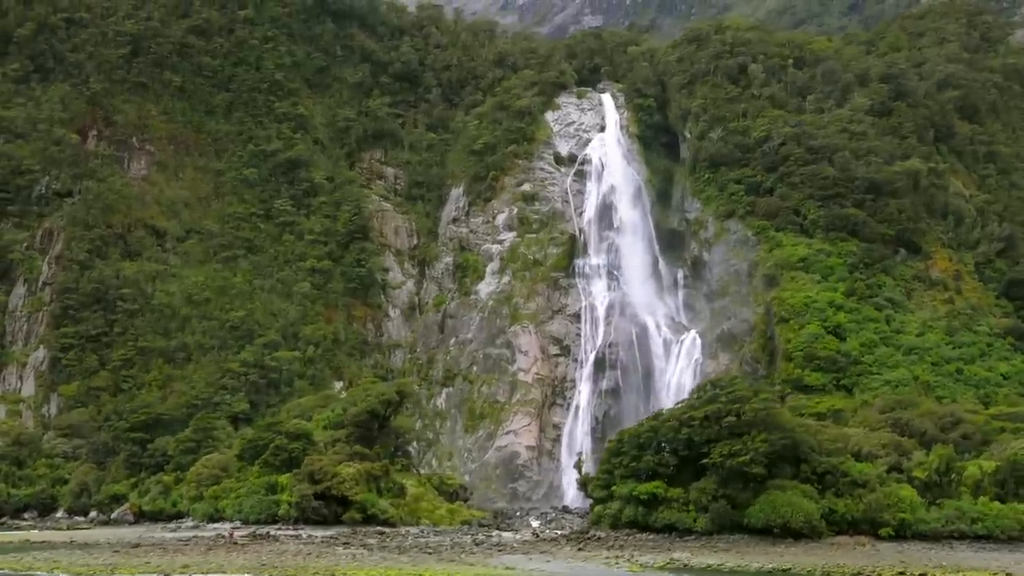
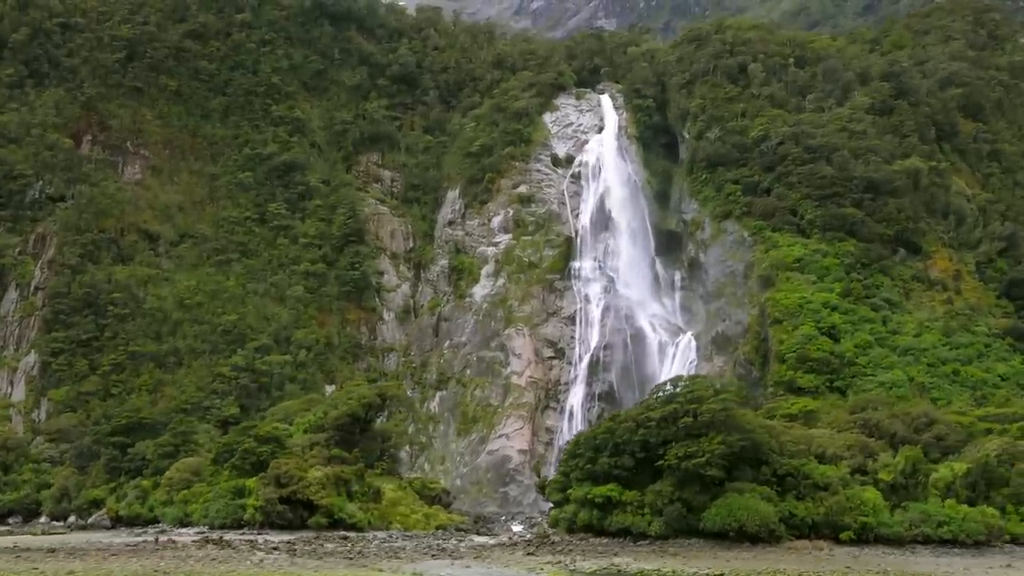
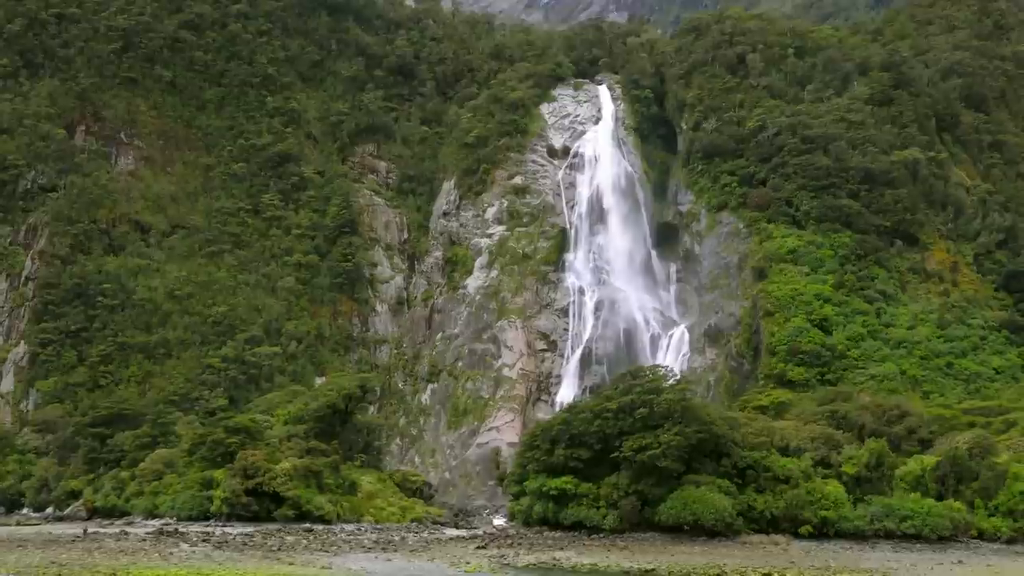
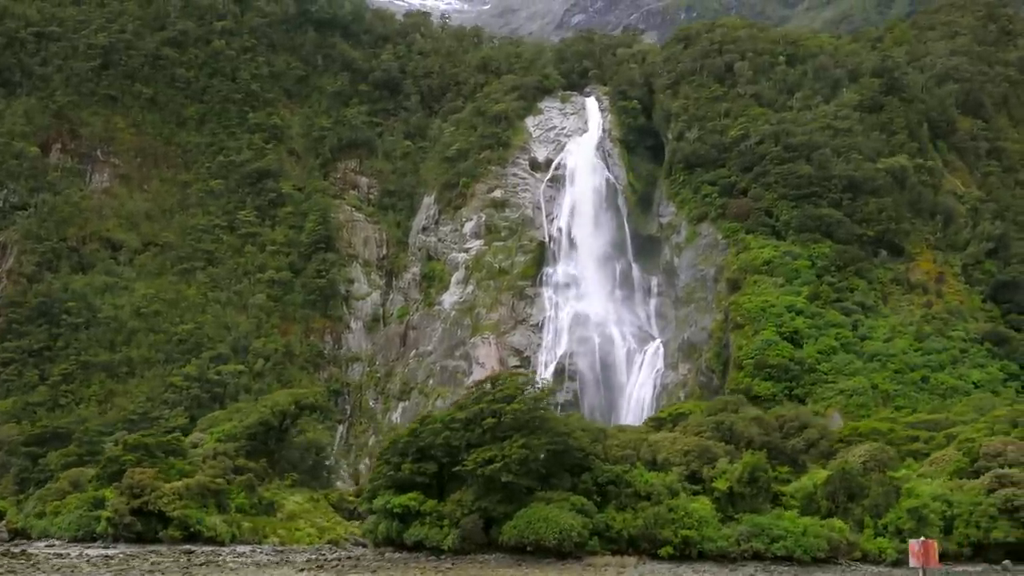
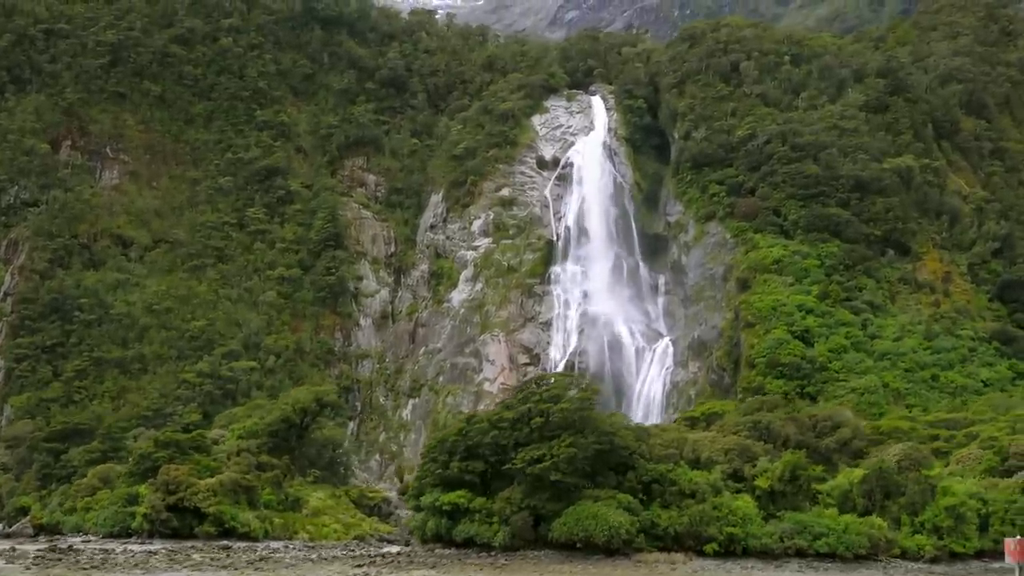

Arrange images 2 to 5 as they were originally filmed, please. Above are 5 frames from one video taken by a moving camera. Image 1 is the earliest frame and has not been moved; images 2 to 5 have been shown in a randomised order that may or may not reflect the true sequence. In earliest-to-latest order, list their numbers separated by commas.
2, 3, 5, 4
